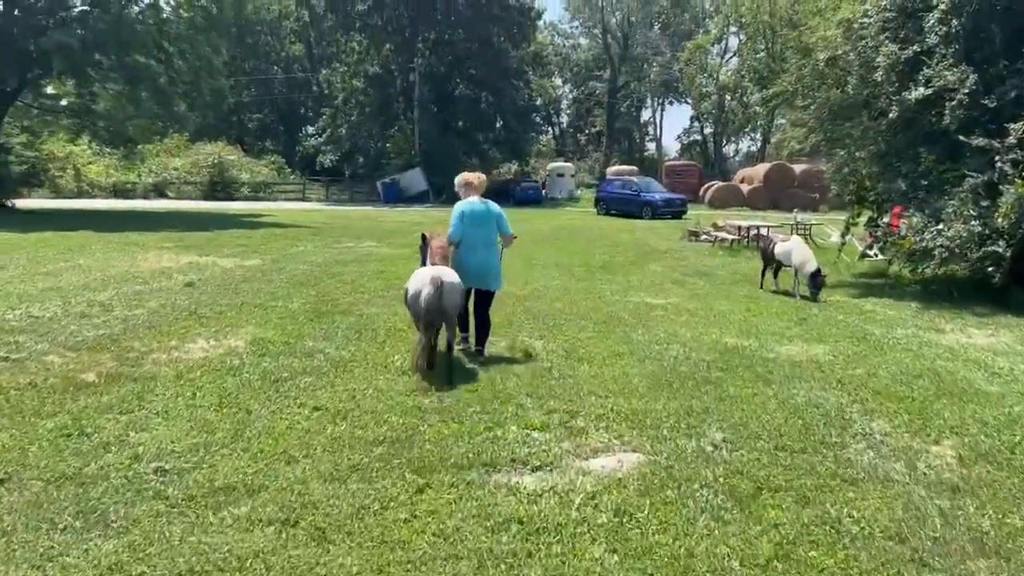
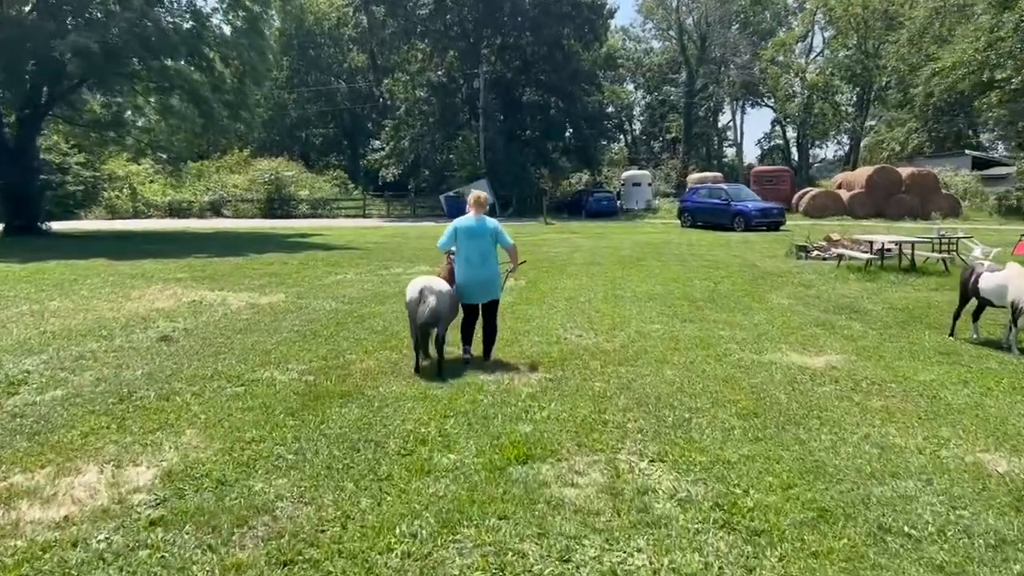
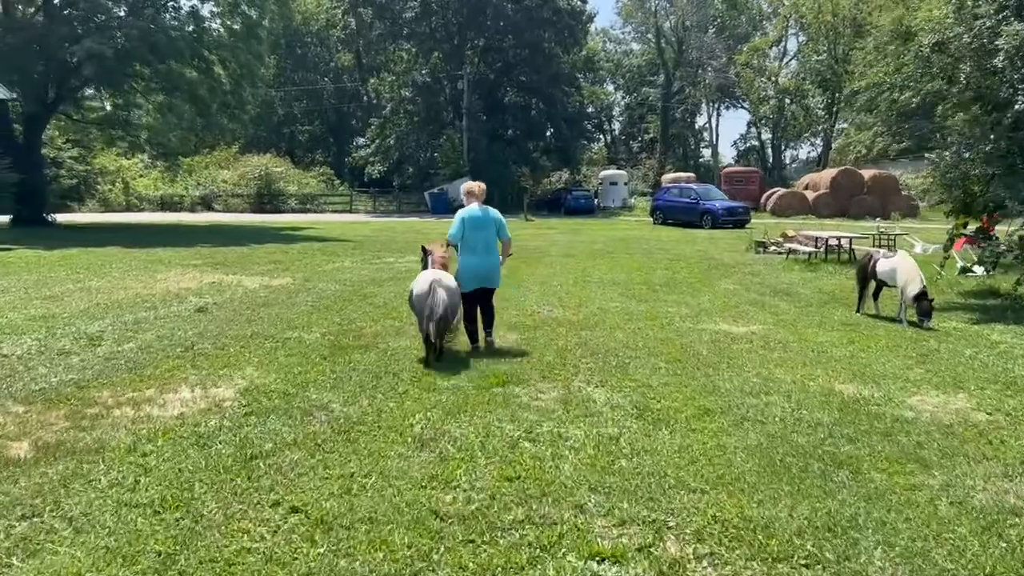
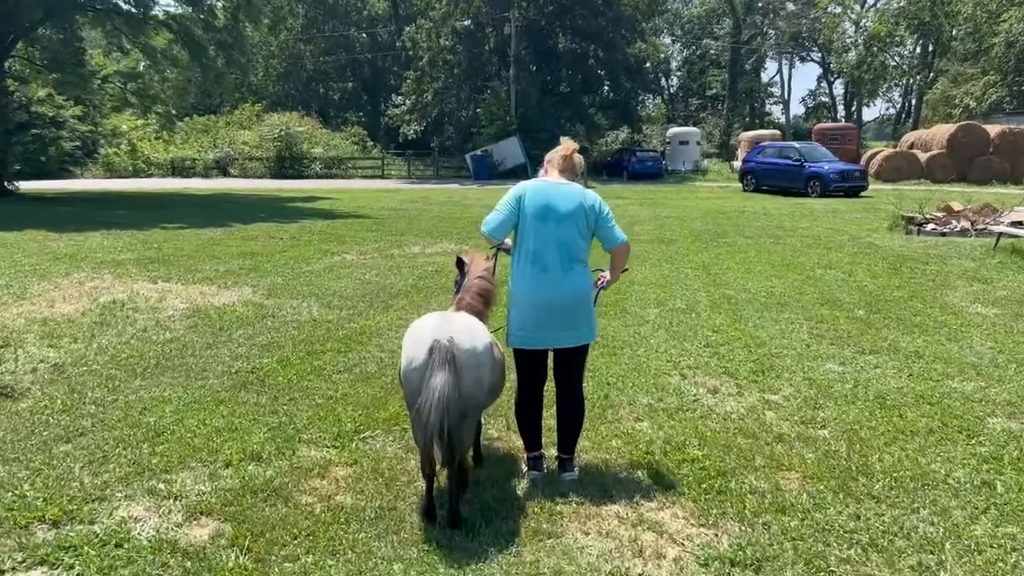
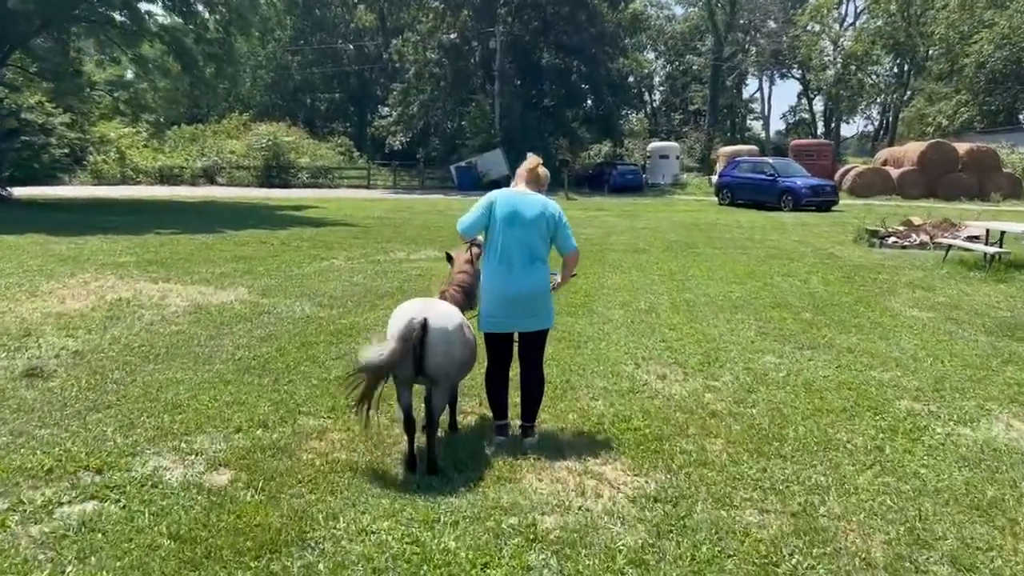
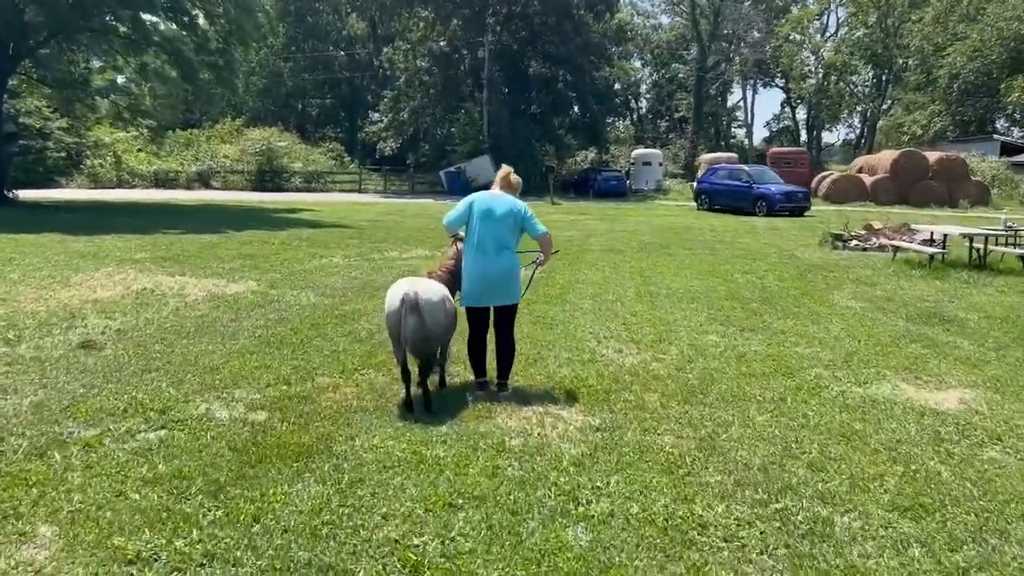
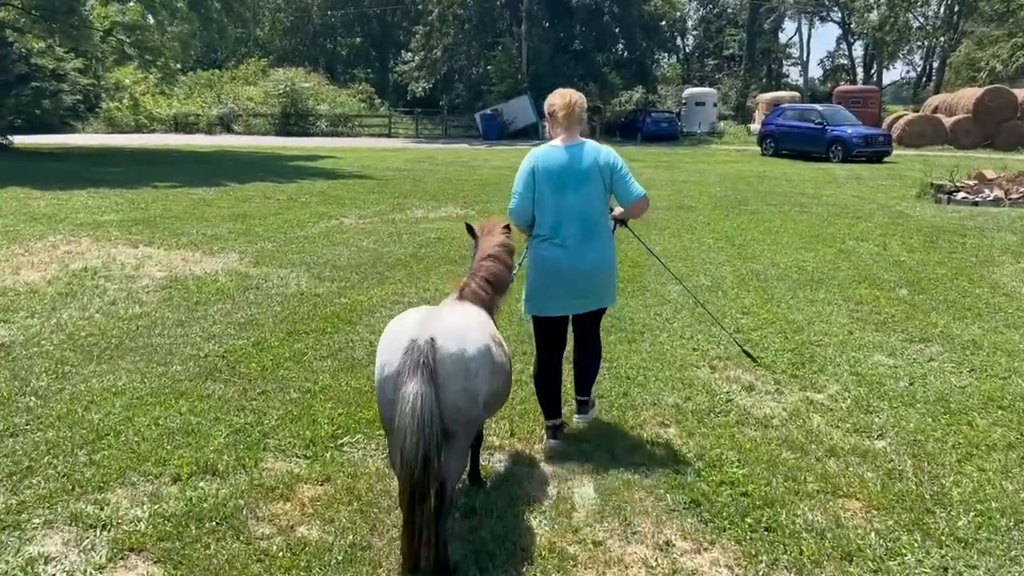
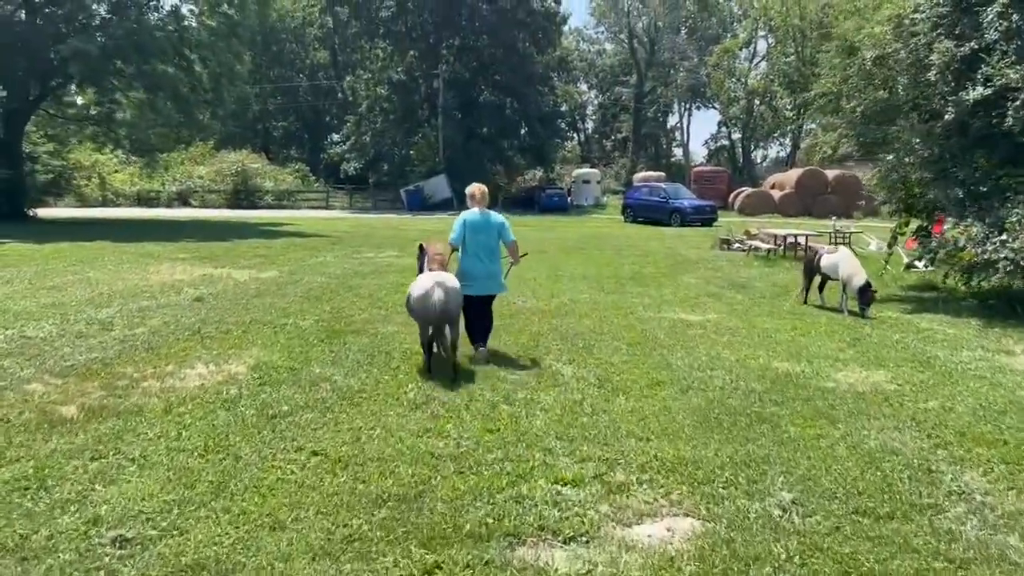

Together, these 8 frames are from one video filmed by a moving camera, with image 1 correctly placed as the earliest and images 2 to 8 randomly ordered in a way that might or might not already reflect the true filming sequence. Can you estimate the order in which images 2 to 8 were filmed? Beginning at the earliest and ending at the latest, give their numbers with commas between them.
8, 3, 2, 6, 5, 4, 7
